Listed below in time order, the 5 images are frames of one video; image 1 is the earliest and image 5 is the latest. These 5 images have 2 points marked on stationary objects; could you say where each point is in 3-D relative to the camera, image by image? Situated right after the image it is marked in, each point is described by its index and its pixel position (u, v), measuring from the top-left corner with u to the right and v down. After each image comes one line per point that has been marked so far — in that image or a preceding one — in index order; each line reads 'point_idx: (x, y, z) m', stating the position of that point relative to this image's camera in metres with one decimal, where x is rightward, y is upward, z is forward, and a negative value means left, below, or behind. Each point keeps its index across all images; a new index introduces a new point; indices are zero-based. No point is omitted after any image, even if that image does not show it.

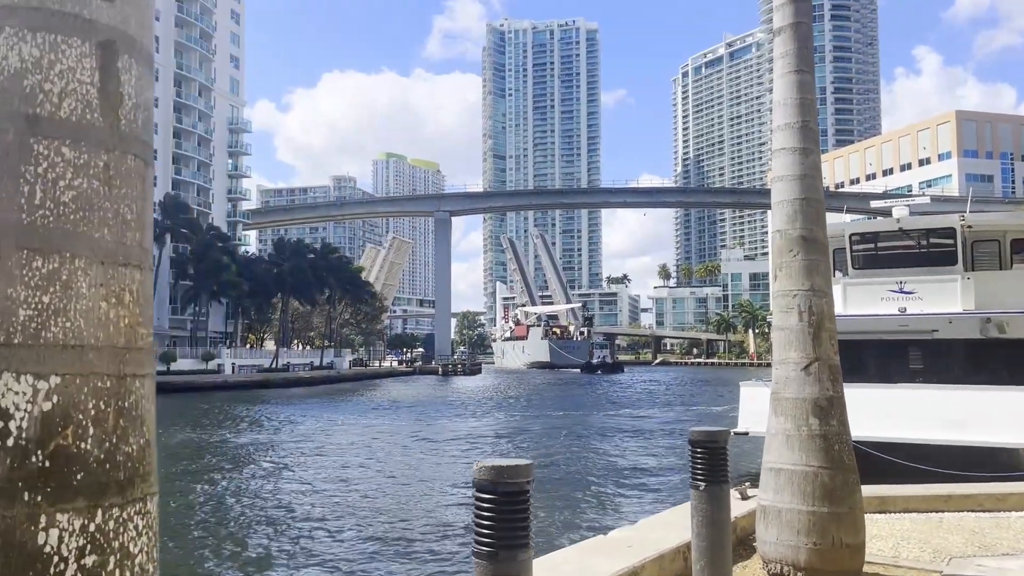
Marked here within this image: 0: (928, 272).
0: (+6.1, +0.2, +12.1) m
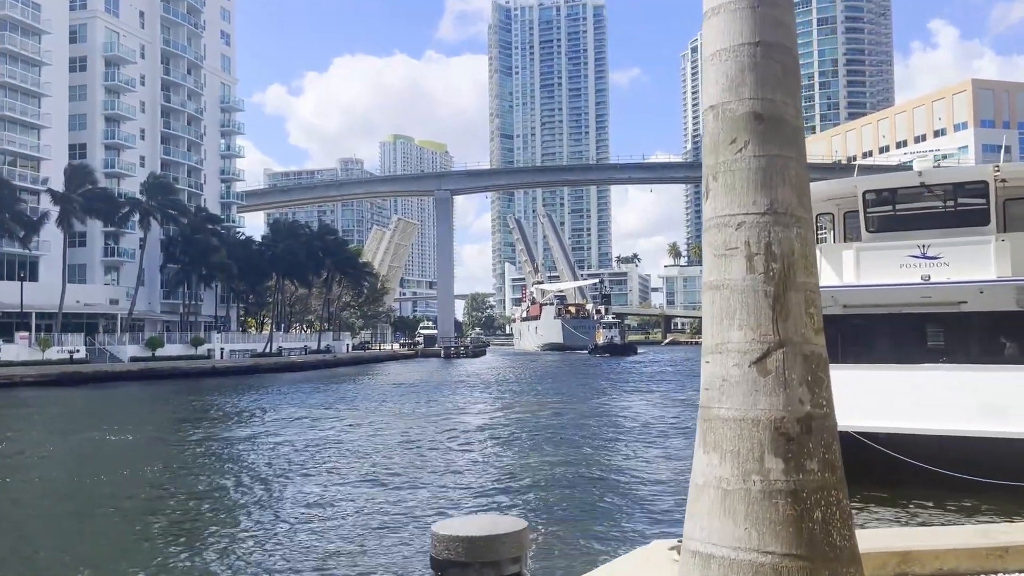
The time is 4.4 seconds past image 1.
0: (+5.5, +0.7, +10.2) m
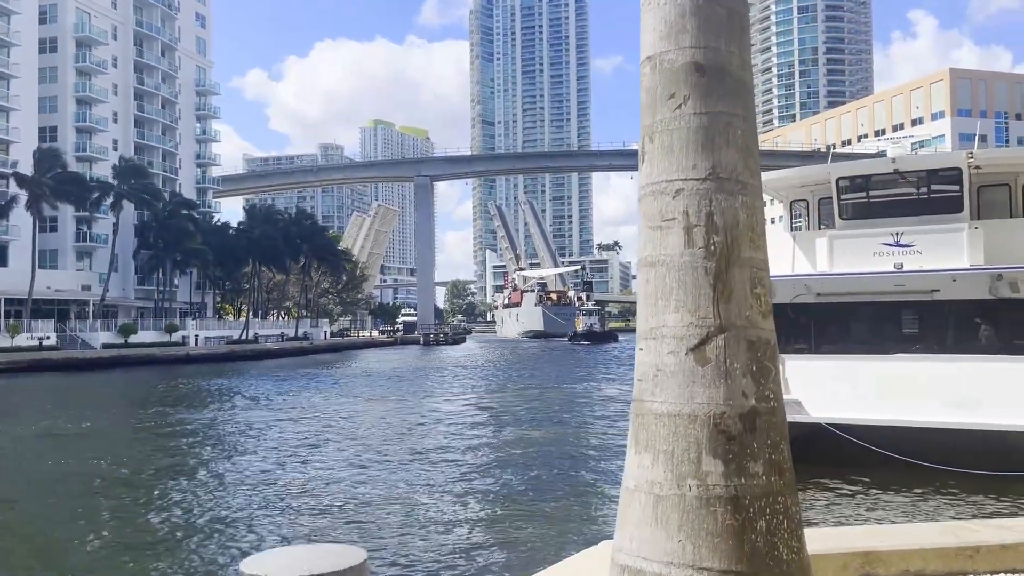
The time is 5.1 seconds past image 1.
0: (+5.1, +0.8, +10.1) m
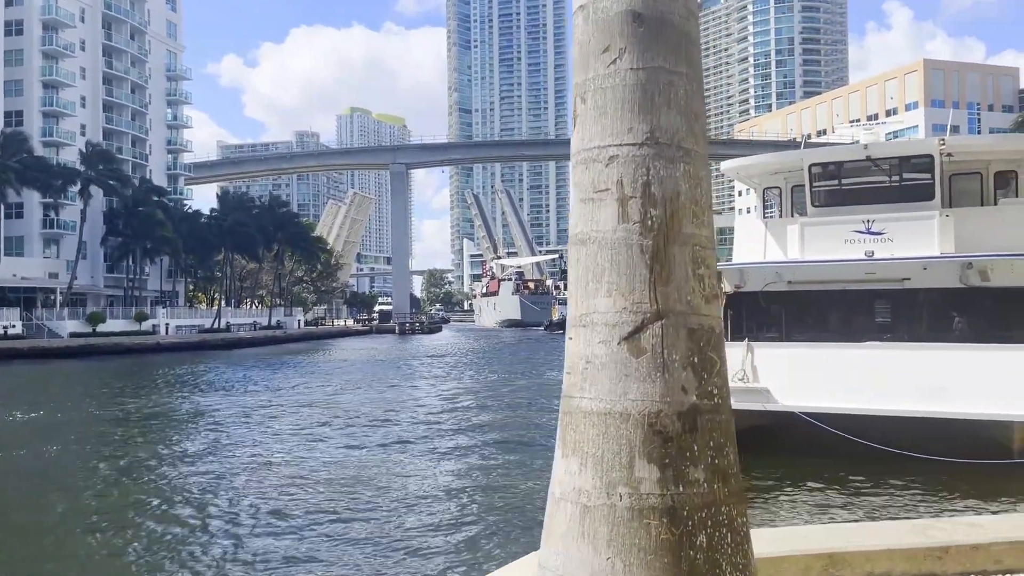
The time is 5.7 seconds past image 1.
0: (+4.7, +1.0, +10.0) m
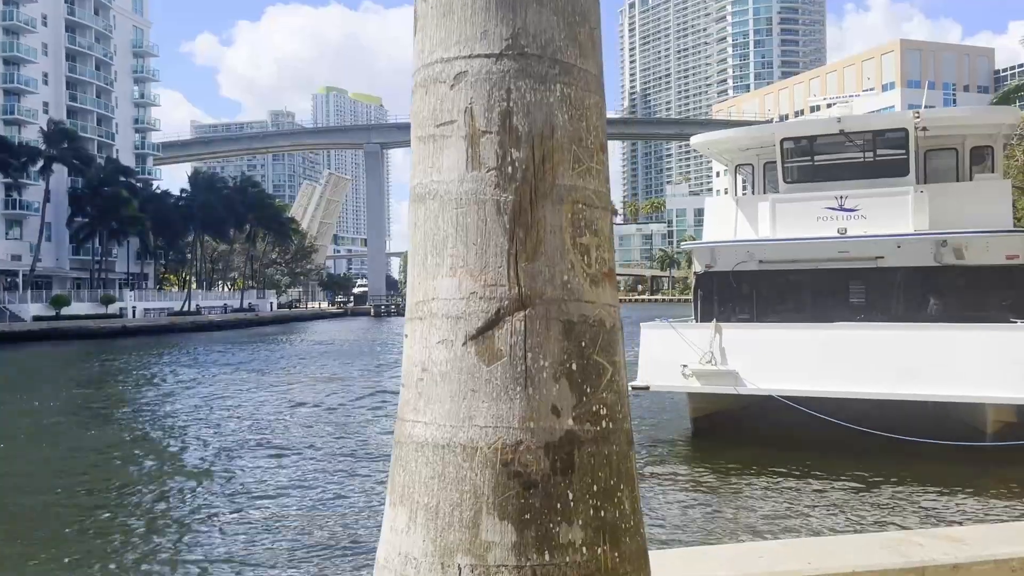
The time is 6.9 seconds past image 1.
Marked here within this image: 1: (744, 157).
0: (+4.2, +1.2, +9.6) m
1: (+3.0, +1.7, +10.6) m
